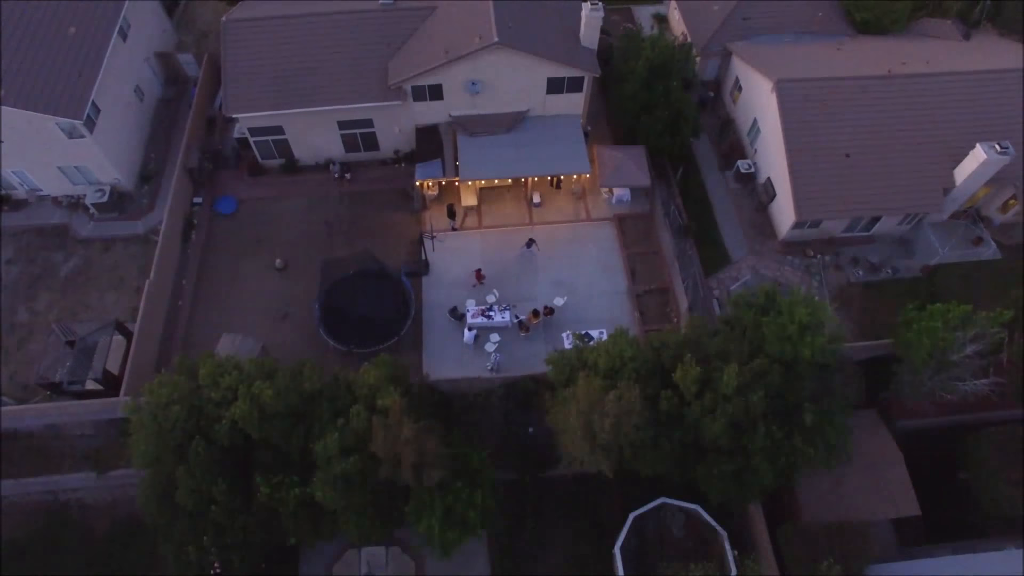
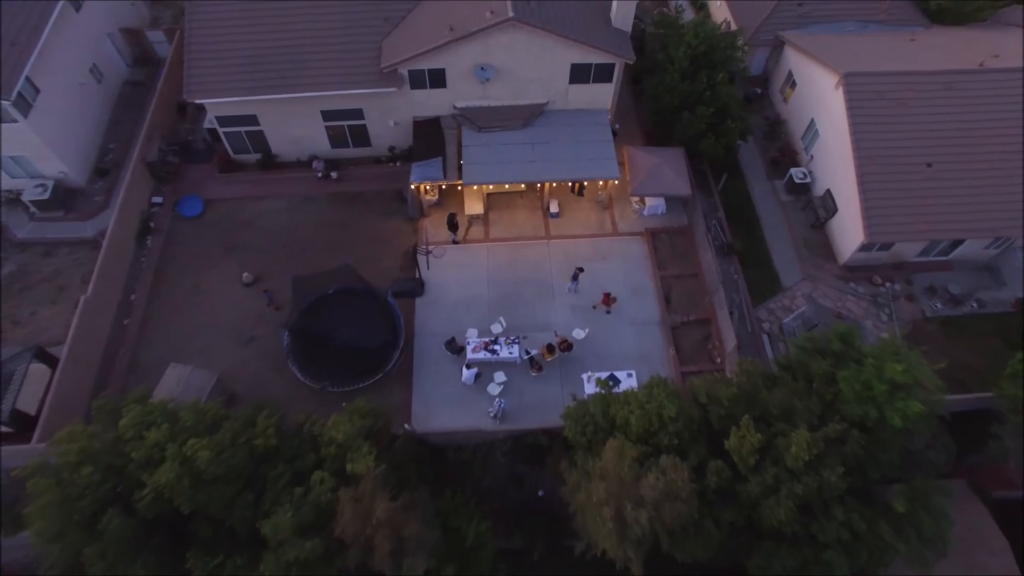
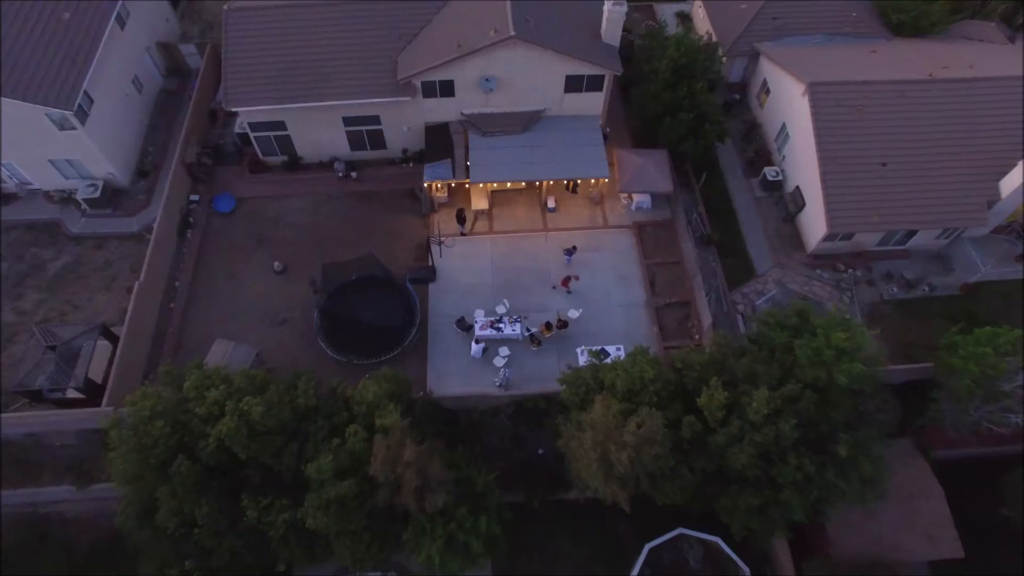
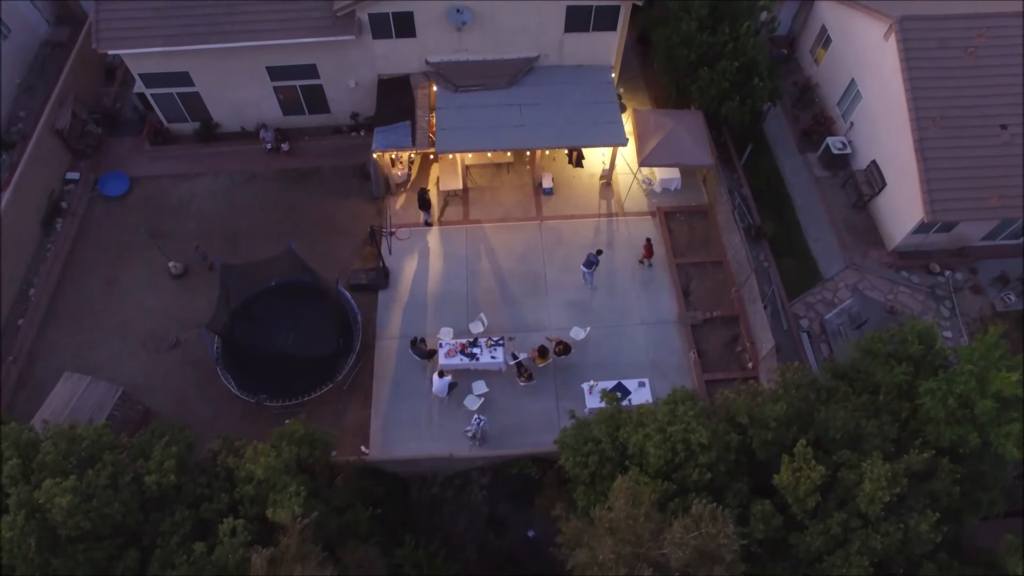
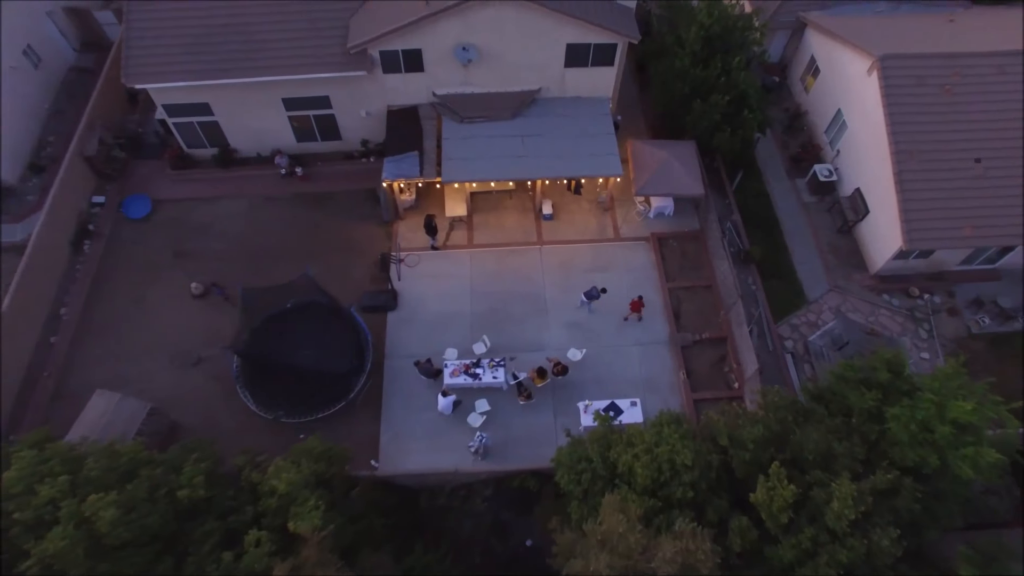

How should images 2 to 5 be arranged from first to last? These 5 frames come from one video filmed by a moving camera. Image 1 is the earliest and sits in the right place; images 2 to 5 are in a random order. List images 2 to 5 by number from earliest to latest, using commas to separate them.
3, 2, 5, 4
